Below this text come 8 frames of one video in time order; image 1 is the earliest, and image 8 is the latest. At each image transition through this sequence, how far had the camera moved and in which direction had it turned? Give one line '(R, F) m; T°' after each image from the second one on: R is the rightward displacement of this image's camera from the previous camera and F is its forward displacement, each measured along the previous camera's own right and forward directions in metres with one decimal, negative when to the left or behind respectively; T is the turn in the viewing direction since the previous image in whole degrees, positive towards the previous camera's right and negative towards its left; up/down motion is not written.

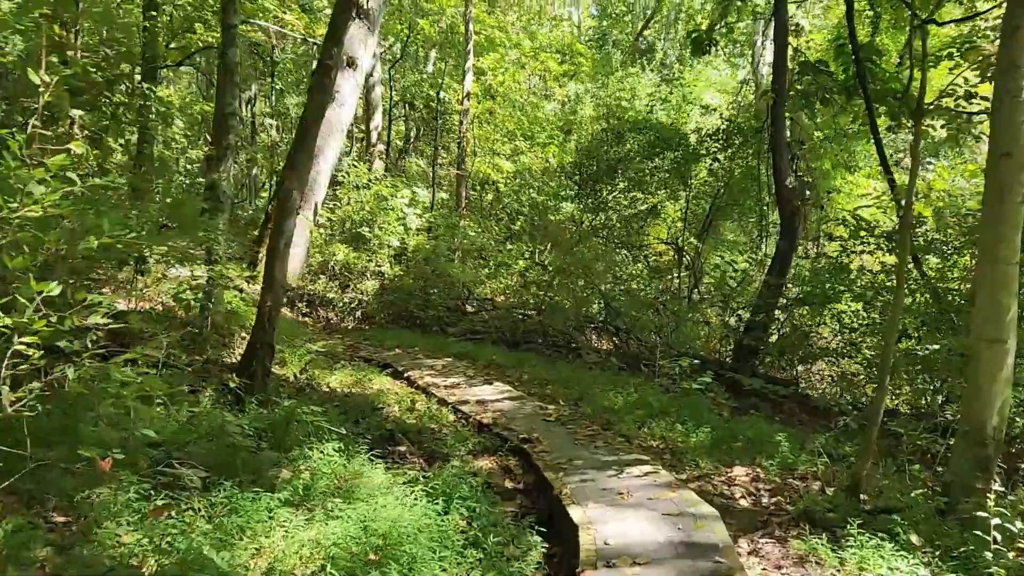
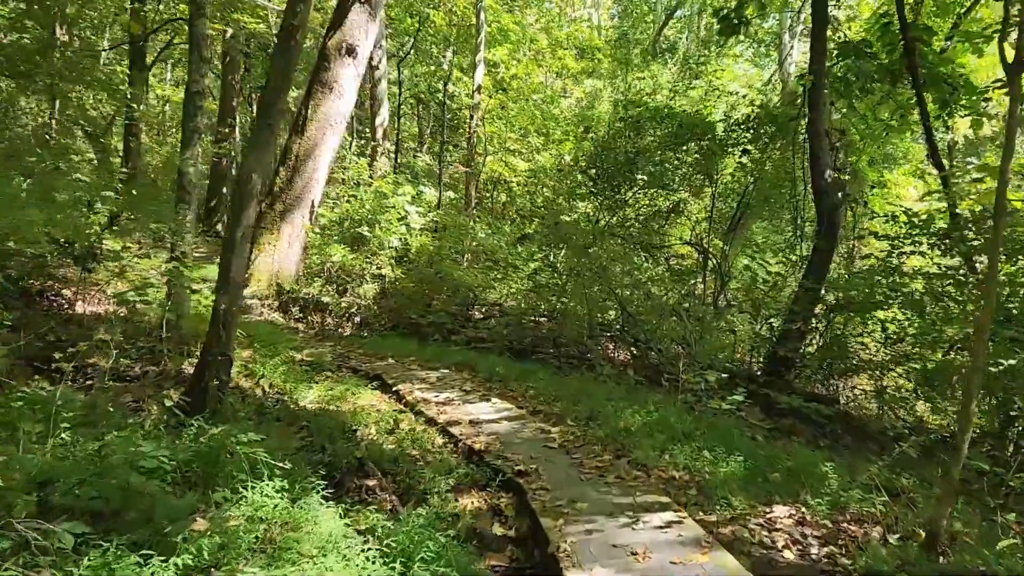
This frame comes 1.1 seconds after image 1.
(+0.1, +0.9) m; -1°
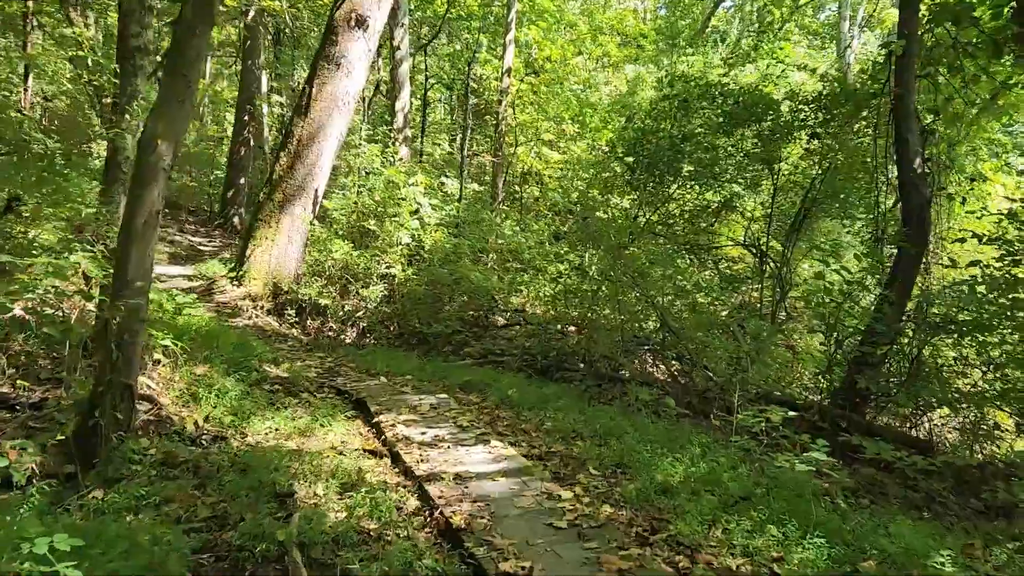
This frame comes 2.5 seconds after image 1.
(+0.2, +1.4) m; -3°
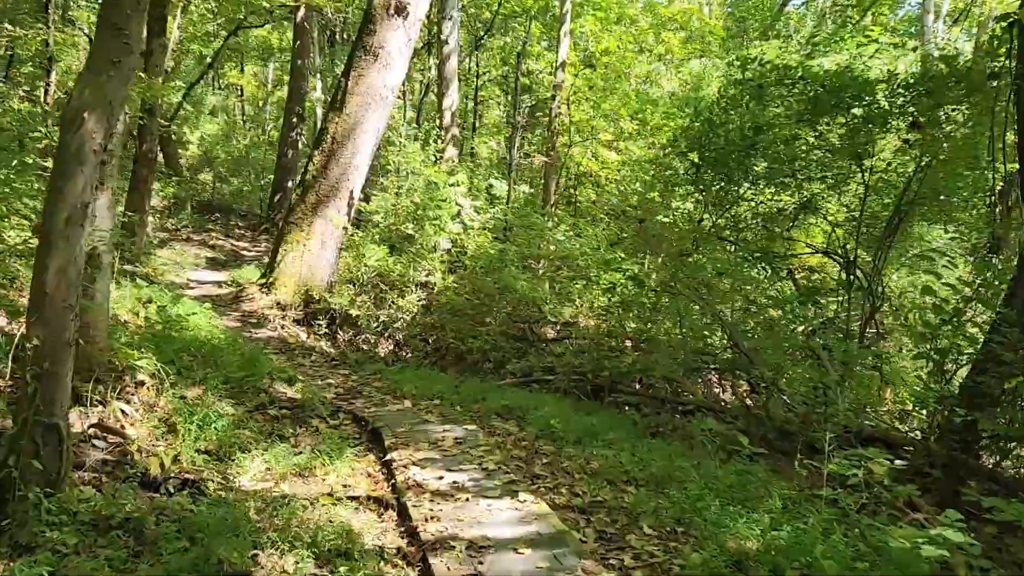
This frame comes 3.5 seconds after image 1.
(+0.1, +1.0) m; -4°
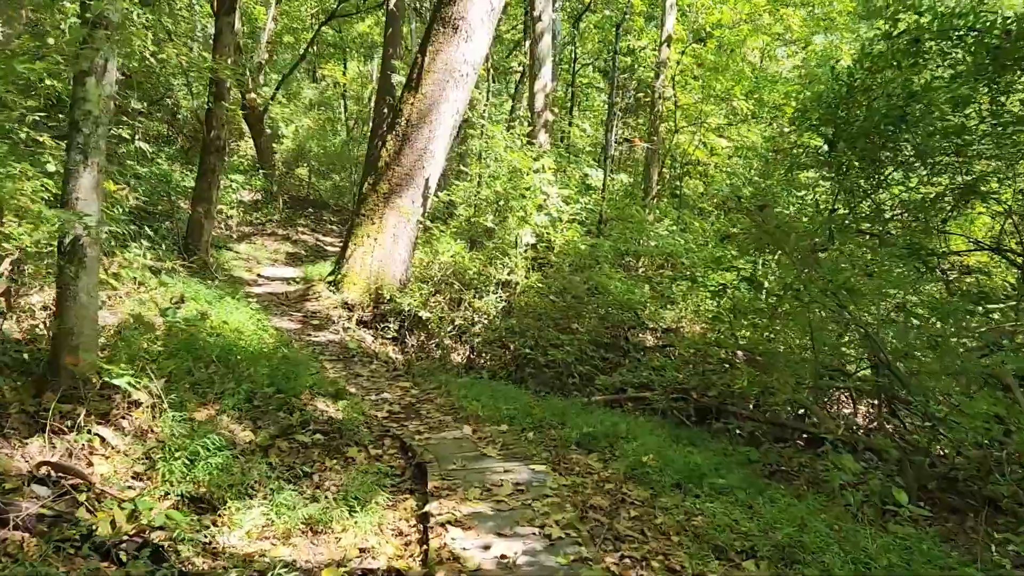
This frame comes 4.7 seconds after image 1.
(+0.1, +1.2) m; -7°
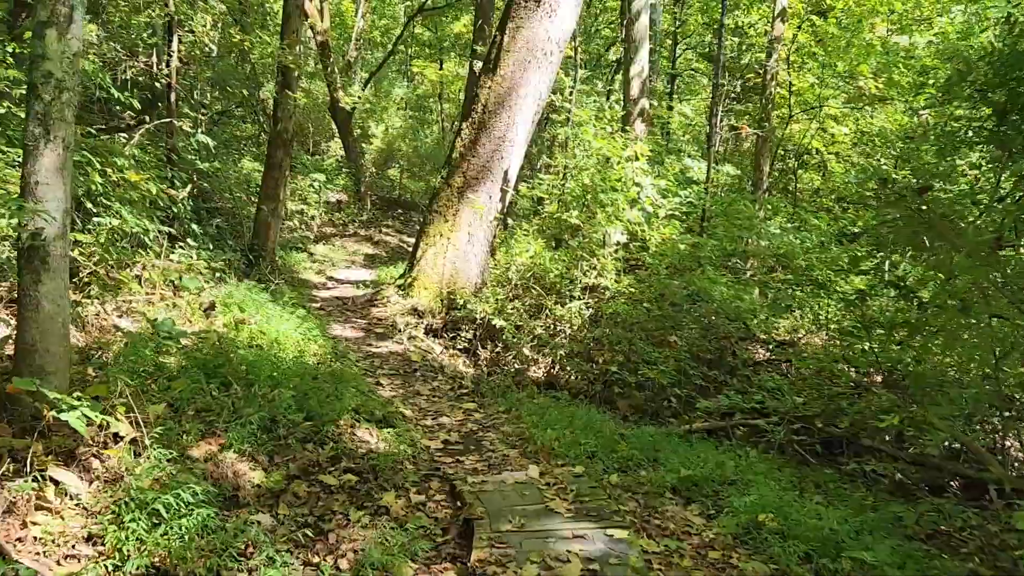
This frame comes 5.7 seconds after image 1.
(+0.1, +1.0) m; -7°
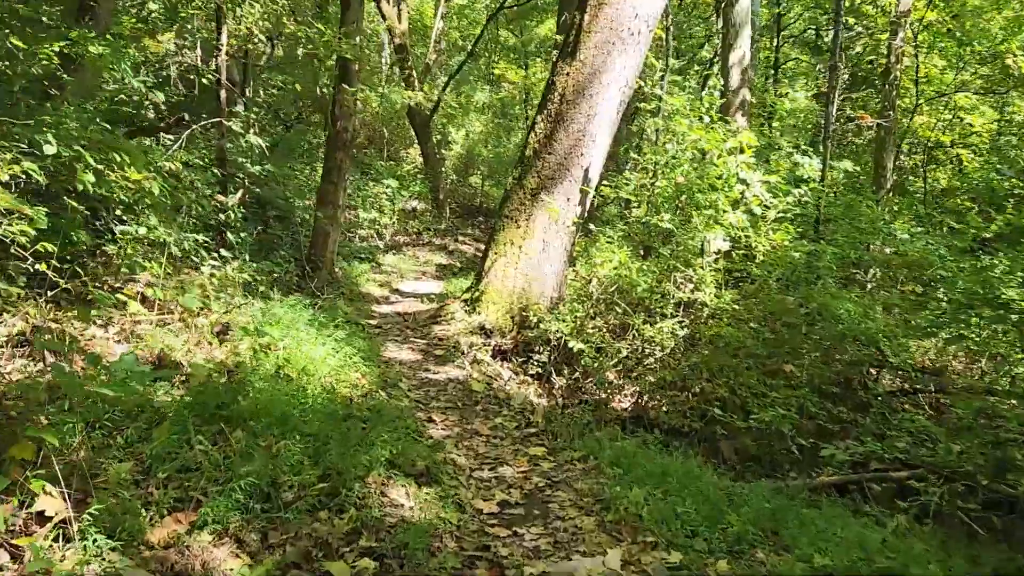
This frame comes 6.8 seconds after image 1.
(+0.1, +1.0) m; -6°
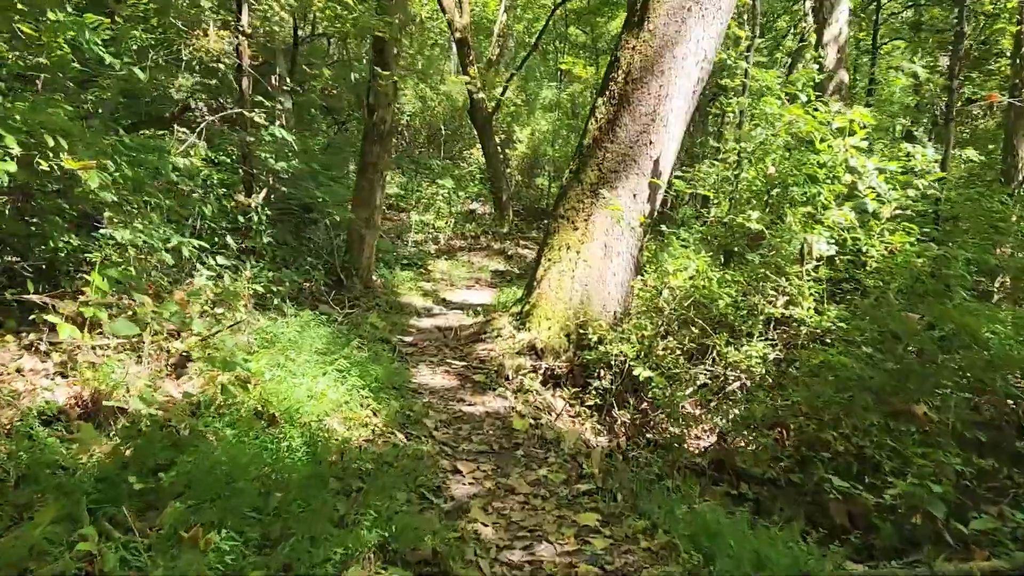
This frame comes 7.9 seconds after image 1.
(+0.1, +1.0) m; -5°
